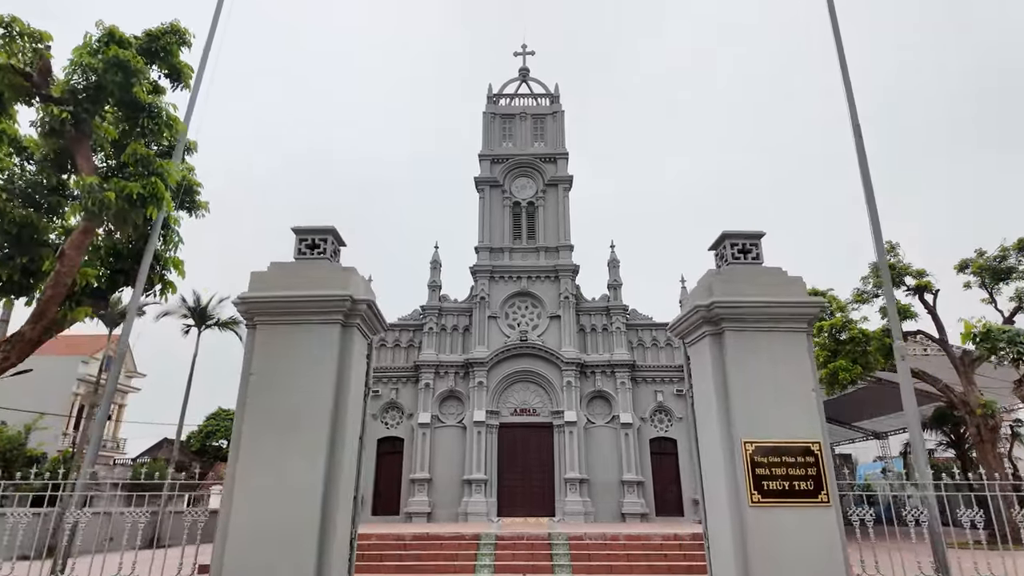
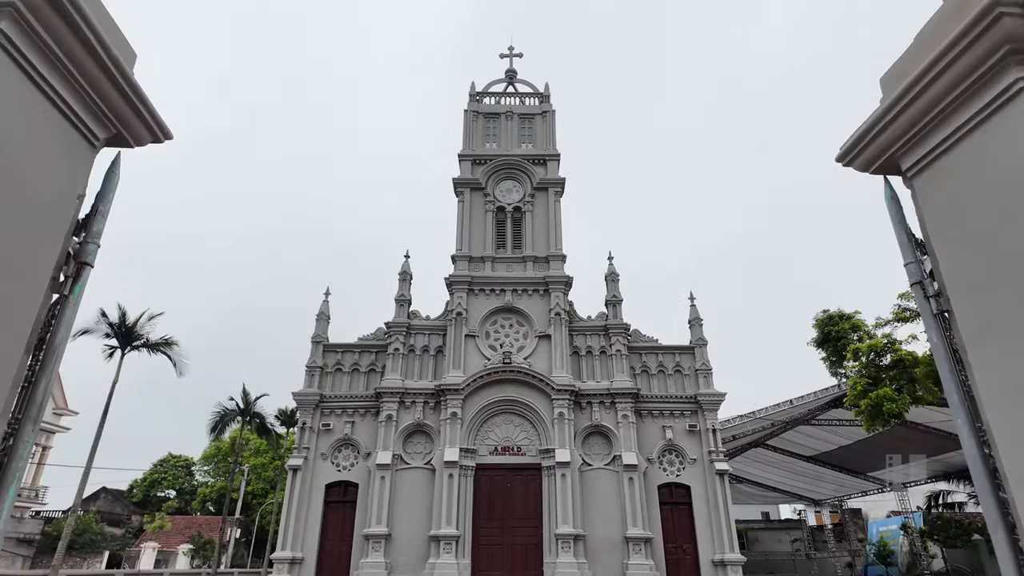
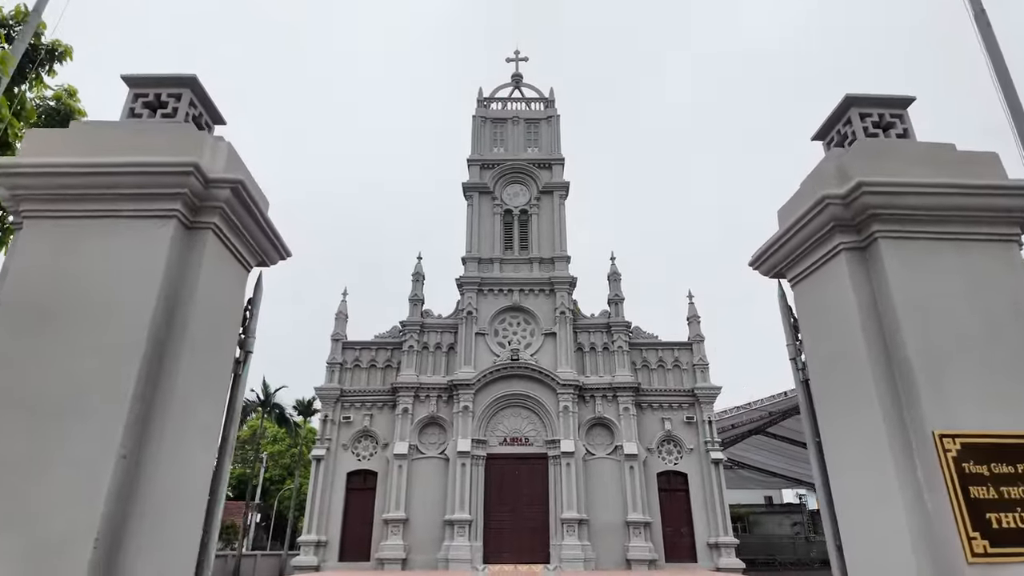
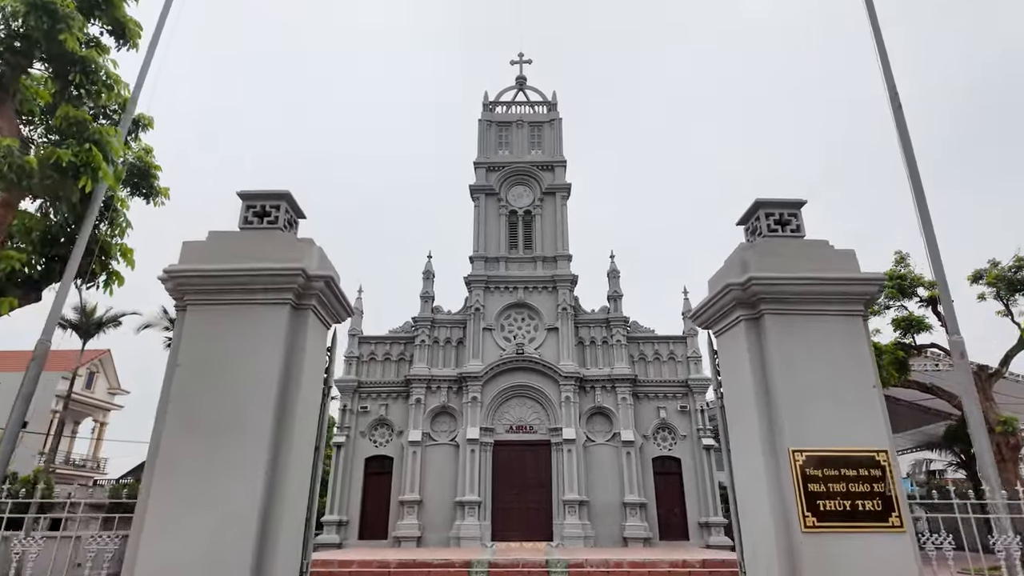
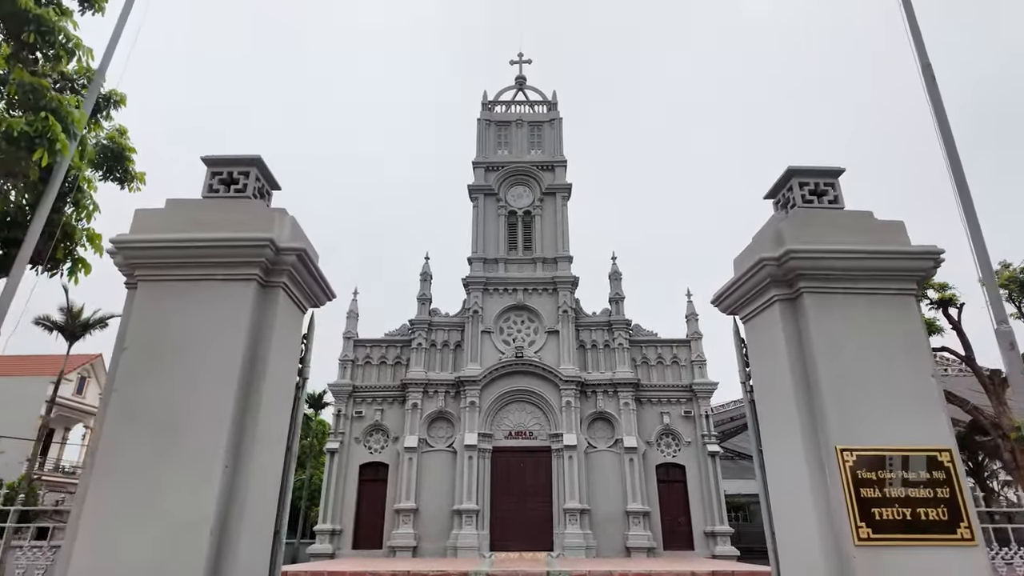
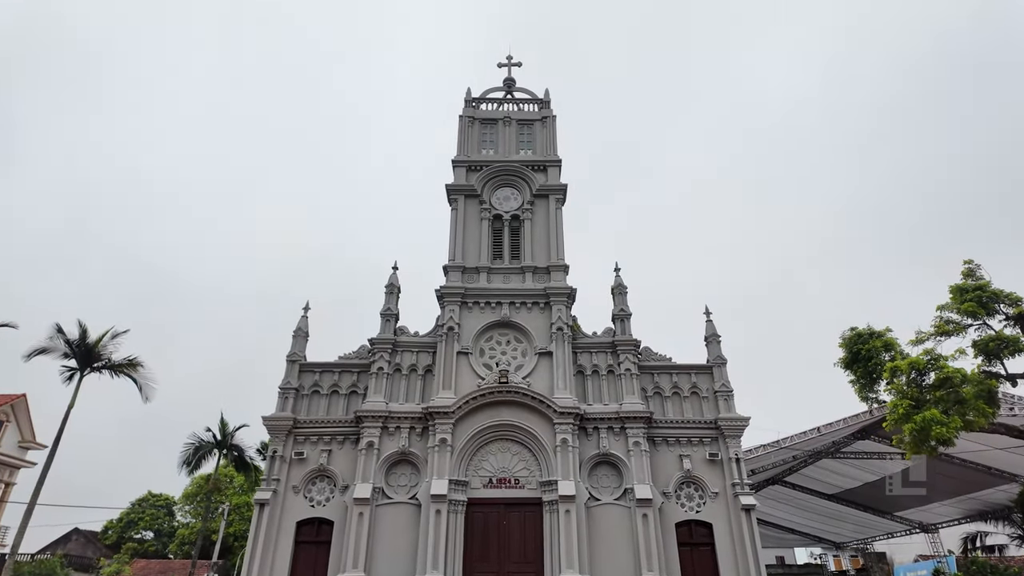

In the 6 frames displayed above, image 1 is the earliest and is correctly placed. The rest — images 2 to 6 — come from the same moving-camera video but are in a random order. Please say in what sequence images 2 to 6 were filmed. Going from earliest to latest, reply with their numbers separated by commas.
4, 5, 3, 2, 6
